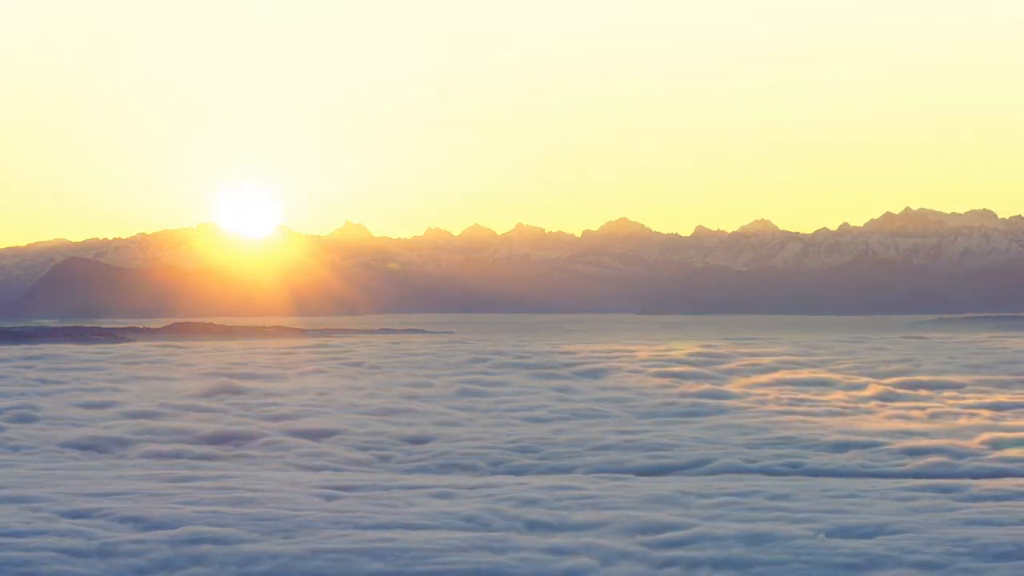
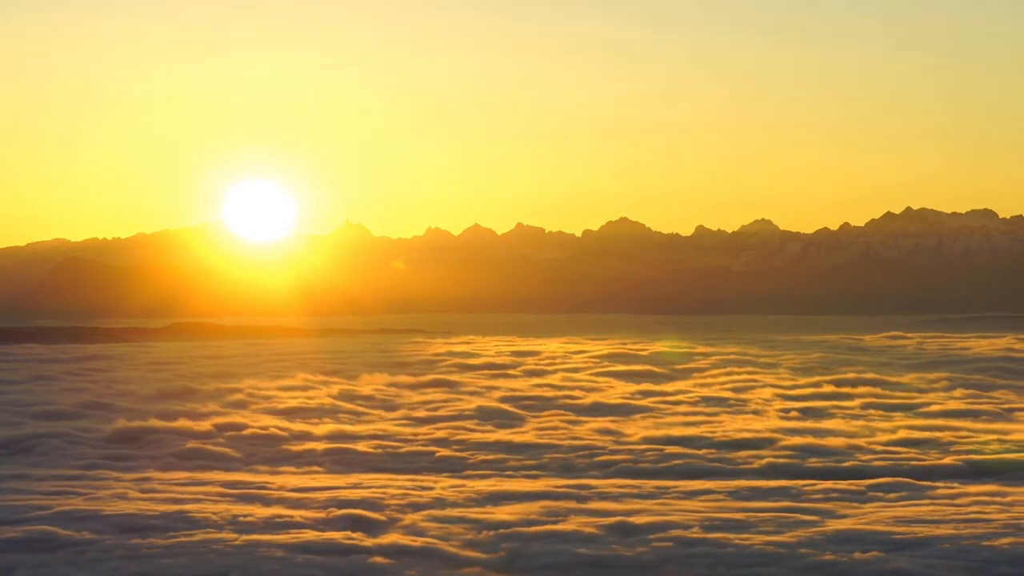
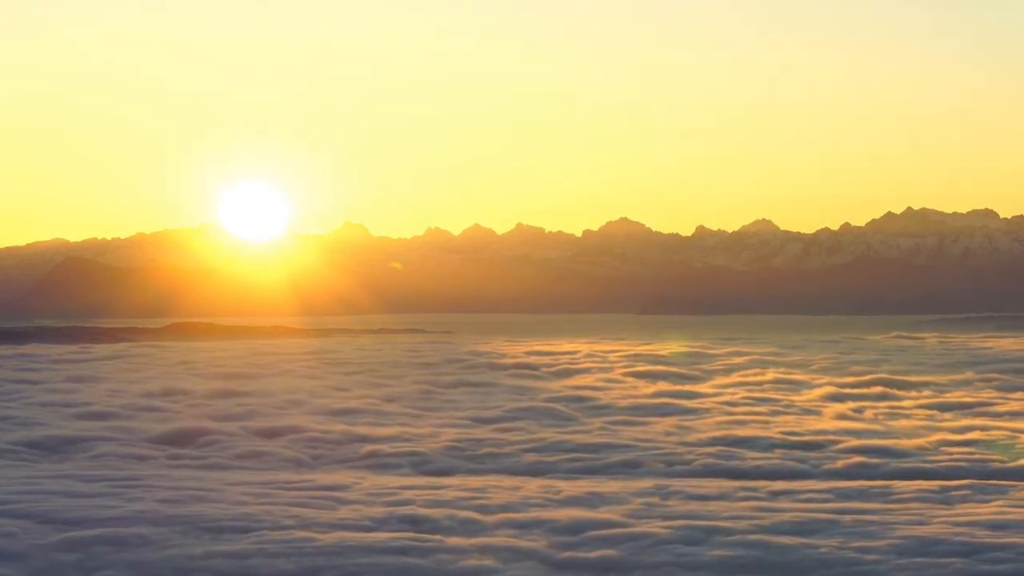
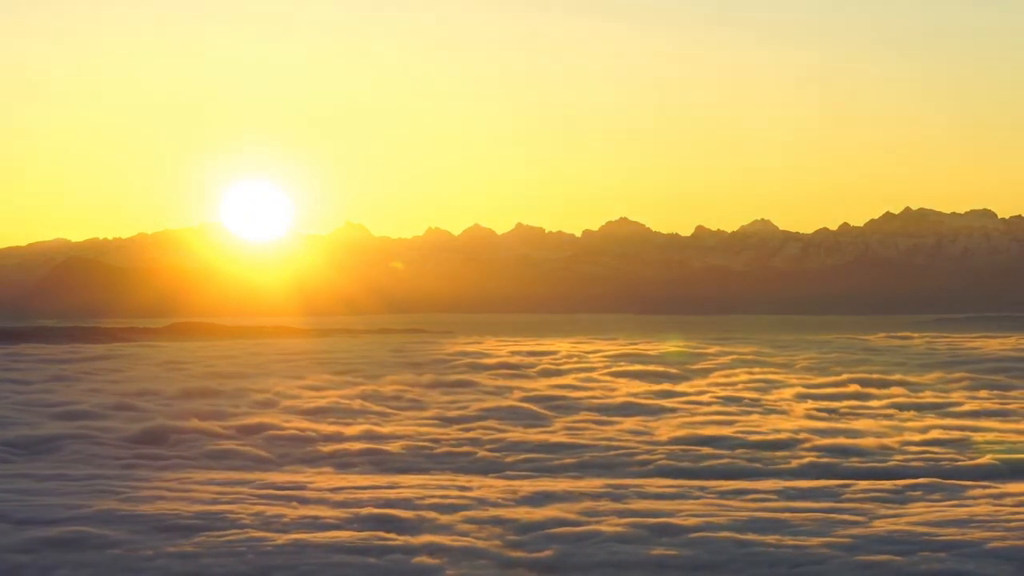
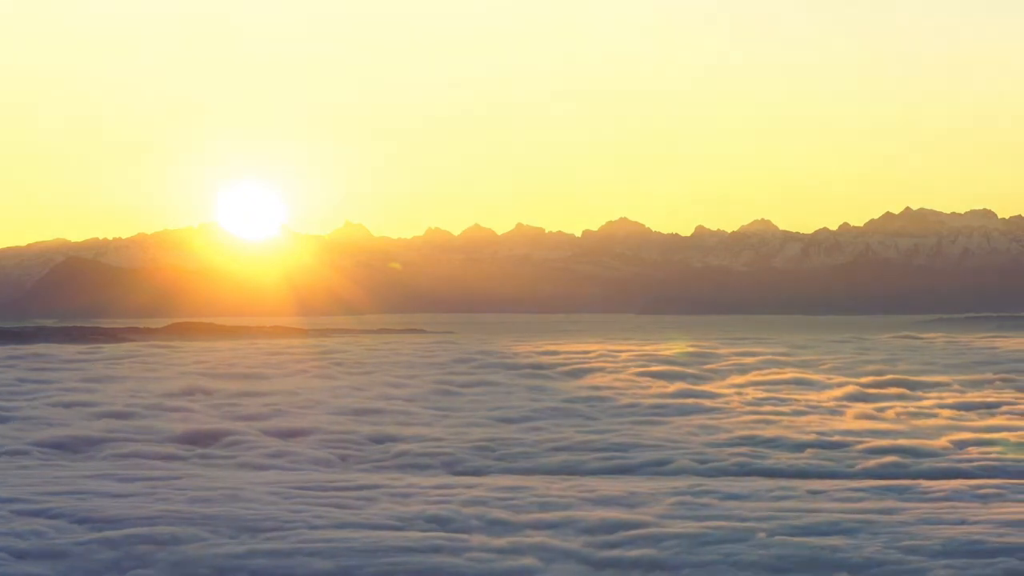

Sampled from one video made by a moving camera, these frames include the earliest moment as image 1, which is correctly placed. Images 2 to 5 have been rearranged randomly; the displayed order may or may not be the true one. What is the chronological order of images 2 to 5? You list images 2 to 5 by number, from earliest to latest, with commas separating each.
5, 3, 4, 2
